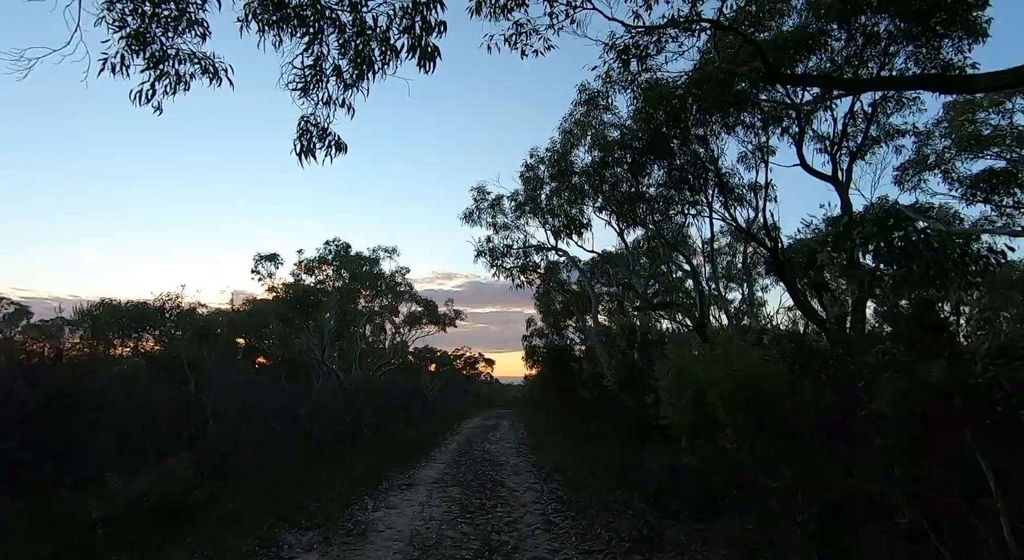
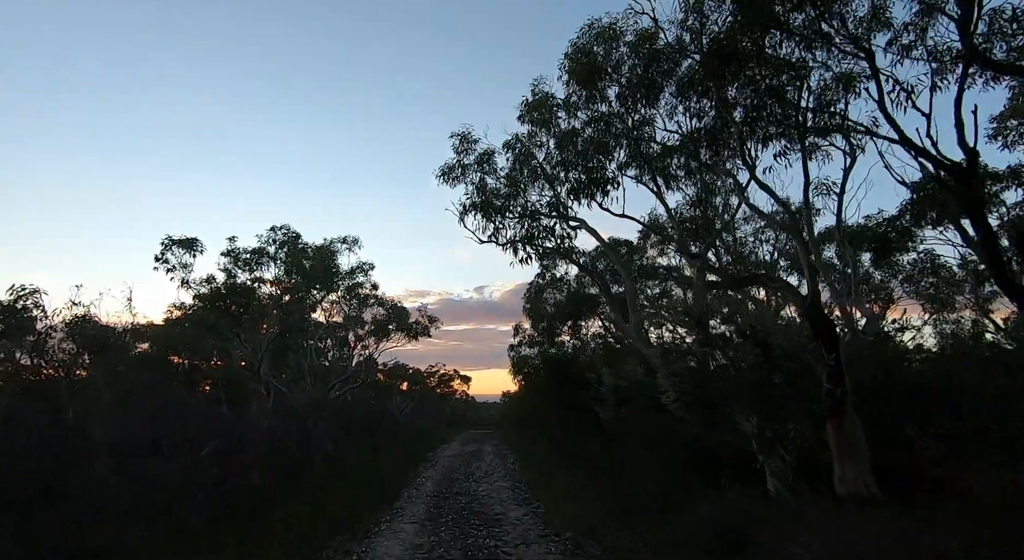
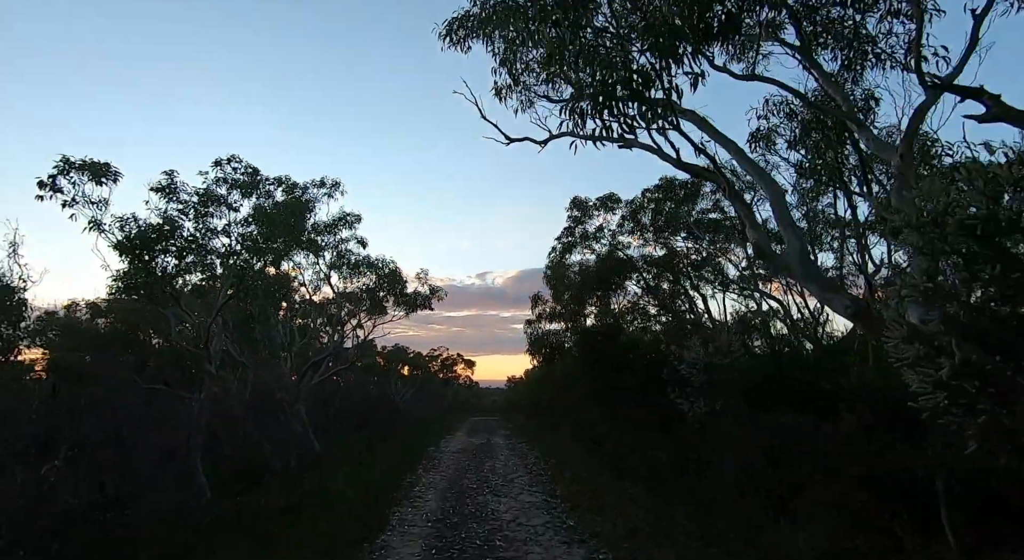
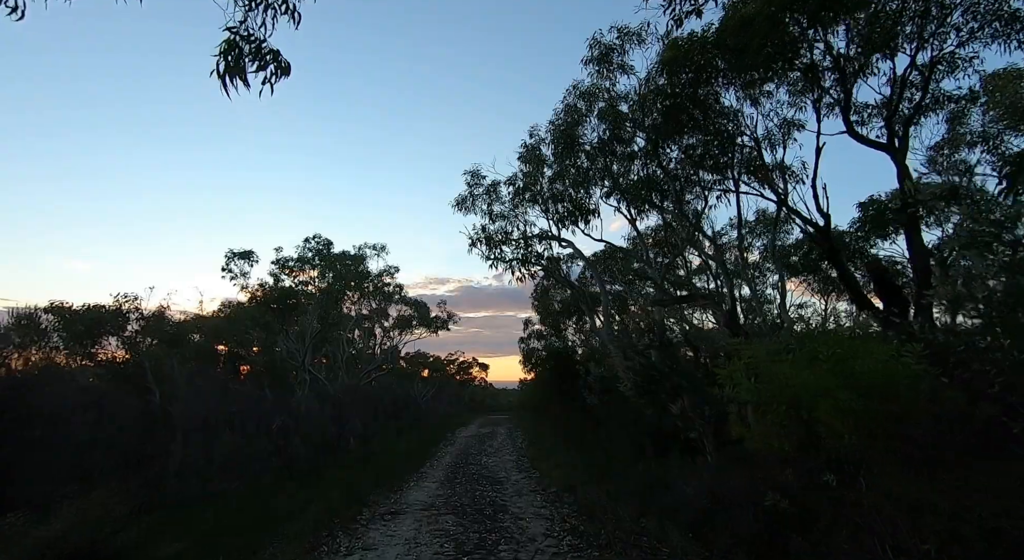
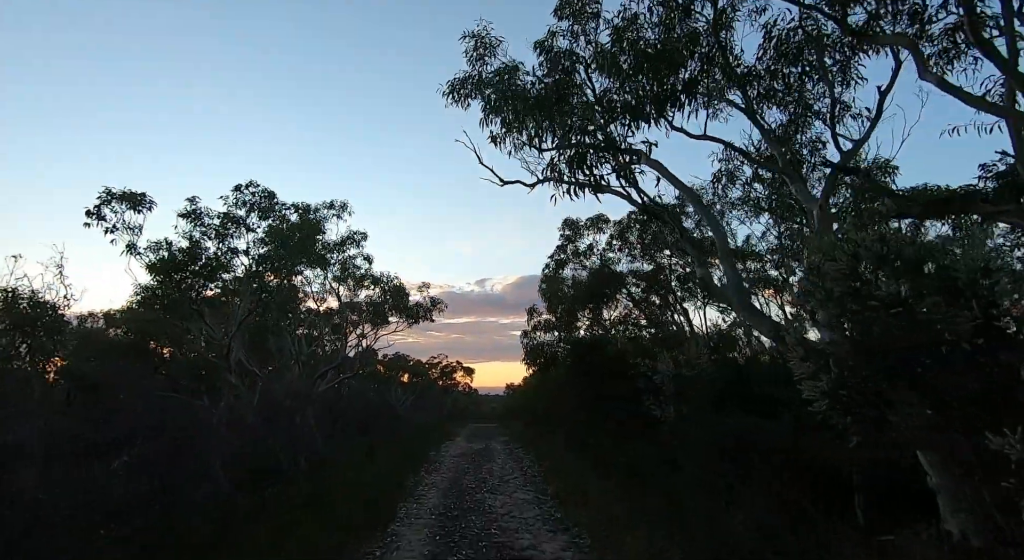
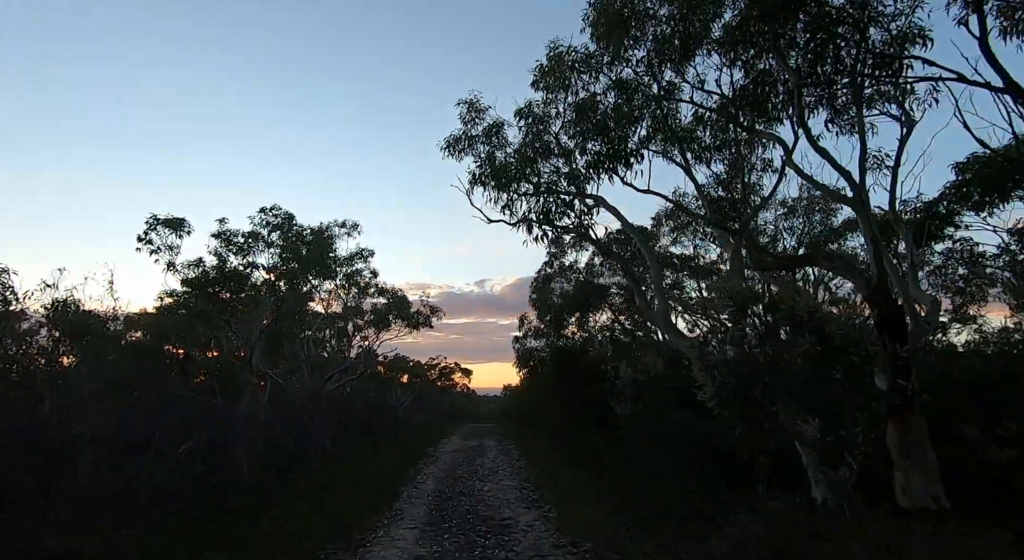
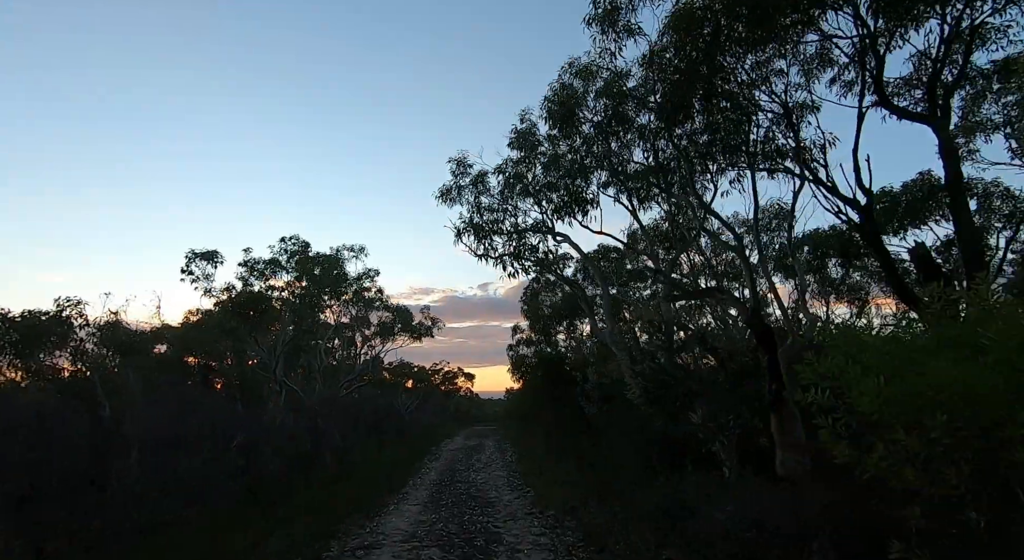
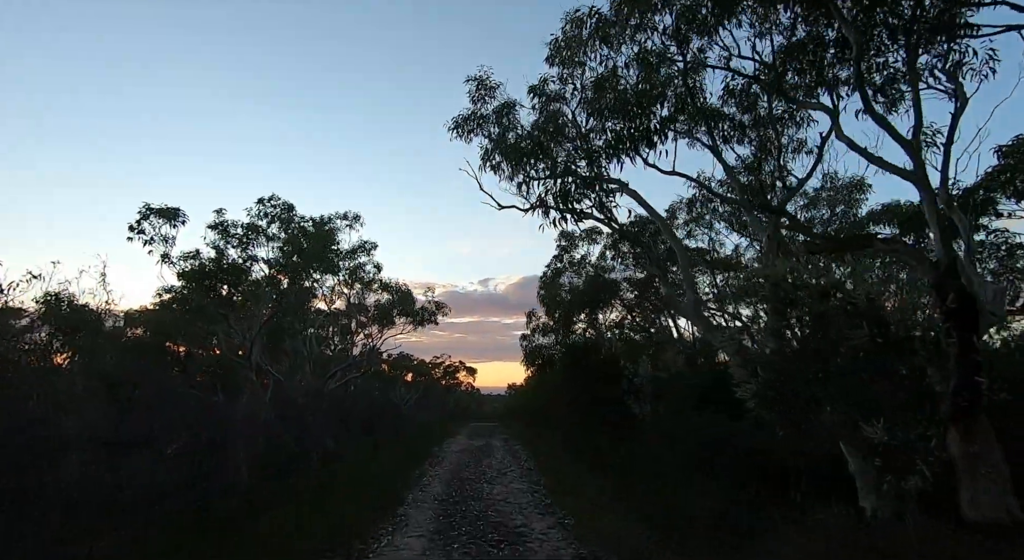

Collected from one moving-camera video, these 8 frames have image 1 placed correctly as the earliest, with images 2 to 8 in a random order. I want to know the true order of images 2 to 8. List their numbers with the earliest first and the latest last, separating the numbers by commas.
4, 7, 2, 6, 8, 5, 3
